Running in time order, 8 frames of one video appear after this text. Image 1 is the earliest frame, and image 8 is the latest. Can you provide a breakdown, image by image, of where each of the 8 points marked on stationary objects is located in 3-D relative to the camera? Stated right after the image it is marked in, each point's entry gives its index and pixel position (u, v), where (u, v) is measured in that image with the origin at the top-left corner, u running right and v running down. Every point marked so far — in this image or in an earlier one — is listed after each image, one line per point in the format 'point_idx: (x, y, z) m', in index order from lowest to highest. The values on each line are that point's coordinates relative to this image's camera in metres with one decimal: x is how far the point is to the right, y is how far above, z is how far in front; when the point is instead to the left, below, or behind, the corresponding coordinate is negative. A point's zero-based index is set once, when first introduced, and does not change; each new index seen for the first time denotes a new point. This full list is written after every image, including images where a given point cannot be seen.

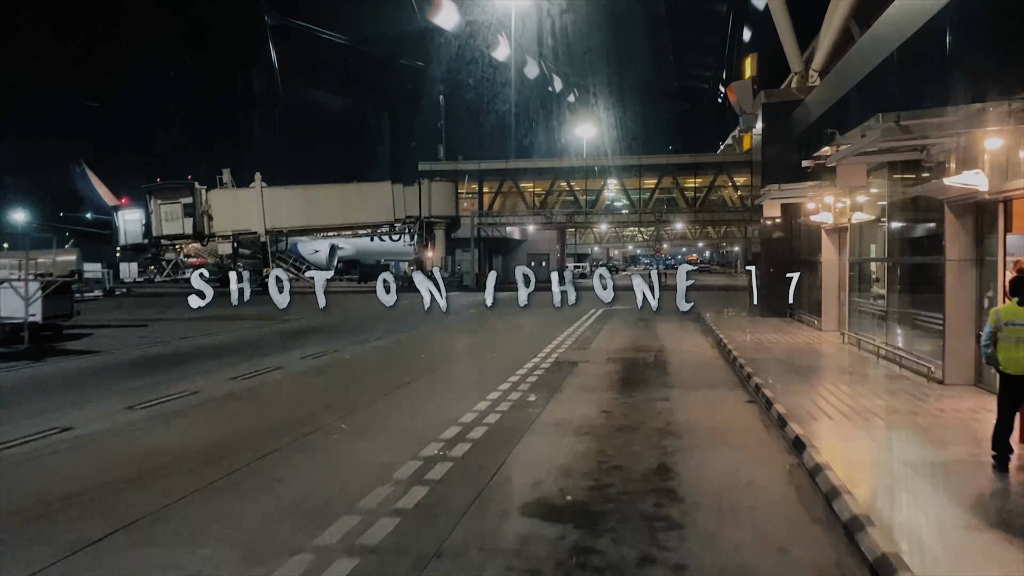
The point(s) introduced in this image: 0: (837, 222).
0: (+7.3, +1.5, +18.9) m
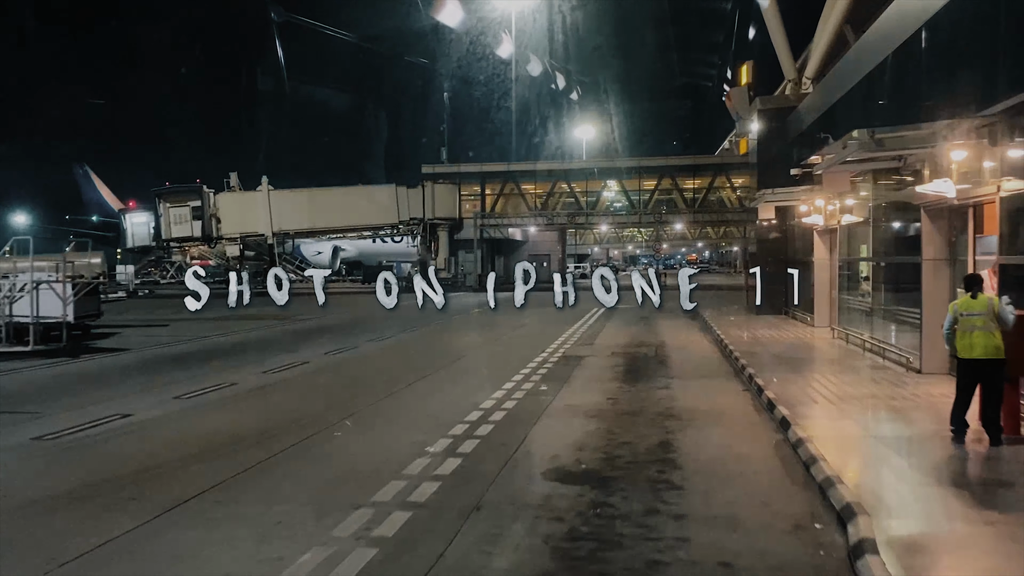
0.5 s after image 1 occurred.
0: (+7.5, +1.5, +20.0) m
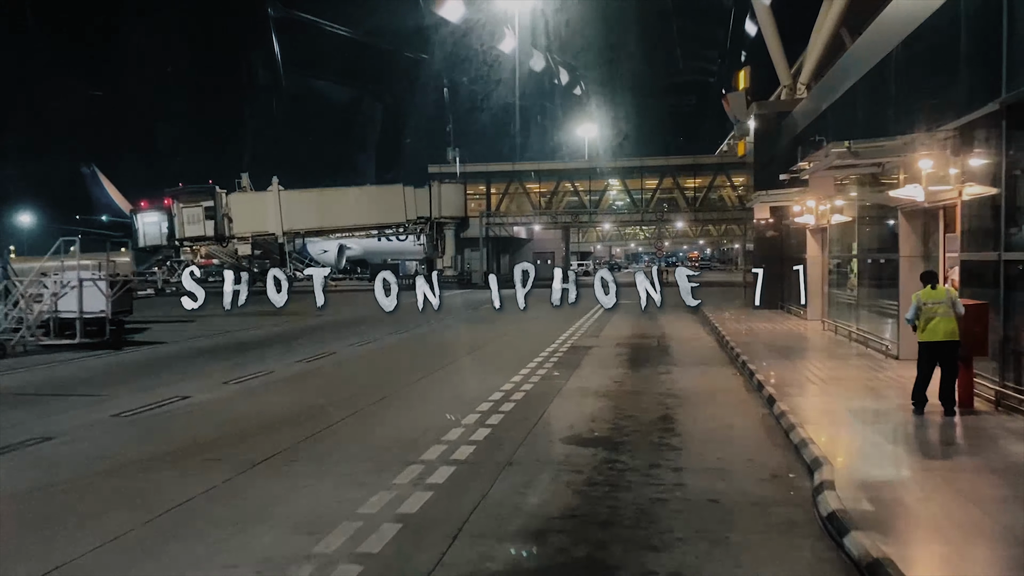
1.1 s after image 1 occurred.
0: (+7.8, +1.6, +21.3) m
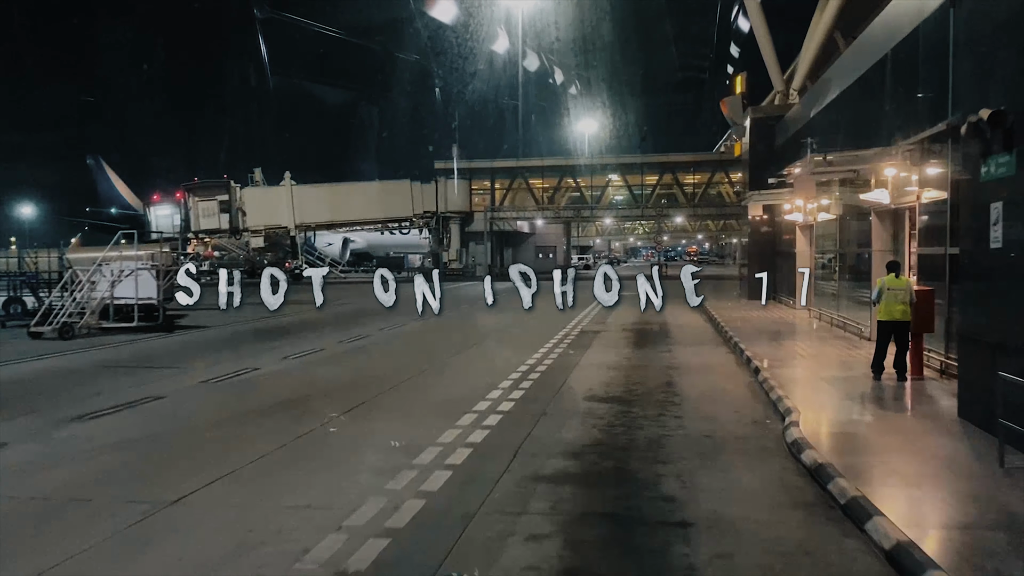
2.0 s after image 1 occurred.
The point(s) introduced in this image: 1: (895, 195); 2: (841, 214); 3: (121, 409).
0: (+8.2, +1.9, +23.4) m
1: (+6.8, +1.7, +14.8) m
2: (+7.7, +1.7, +19.6) m
3: (-5.1, -1.6, +11.1) m
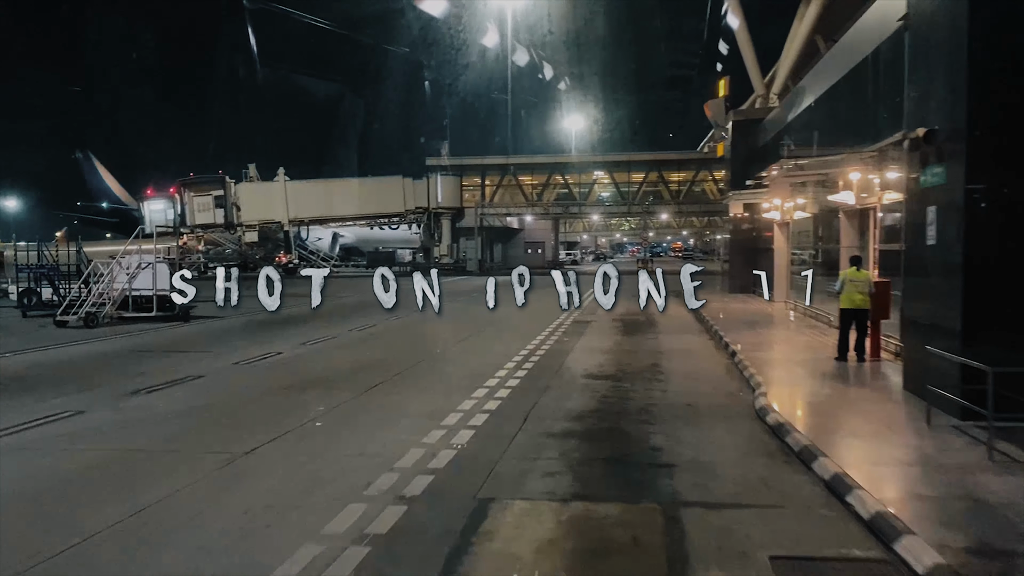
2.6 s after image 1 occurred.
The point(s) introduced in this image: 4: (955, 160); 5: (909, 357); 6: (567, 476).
0: (+8.1, +2.0, +24.9) m
1: (+6.8, +1.8, +16.4) m
2: (+7.6, +1.9, +21.2) m
3: (-5.0, -1.4, +12.4) m
4: (+4.8, +1.4, +9.0) m
5: (+4.9, -0.9, +10.3) m
6: (+0.5, -1.6, +7.1) m
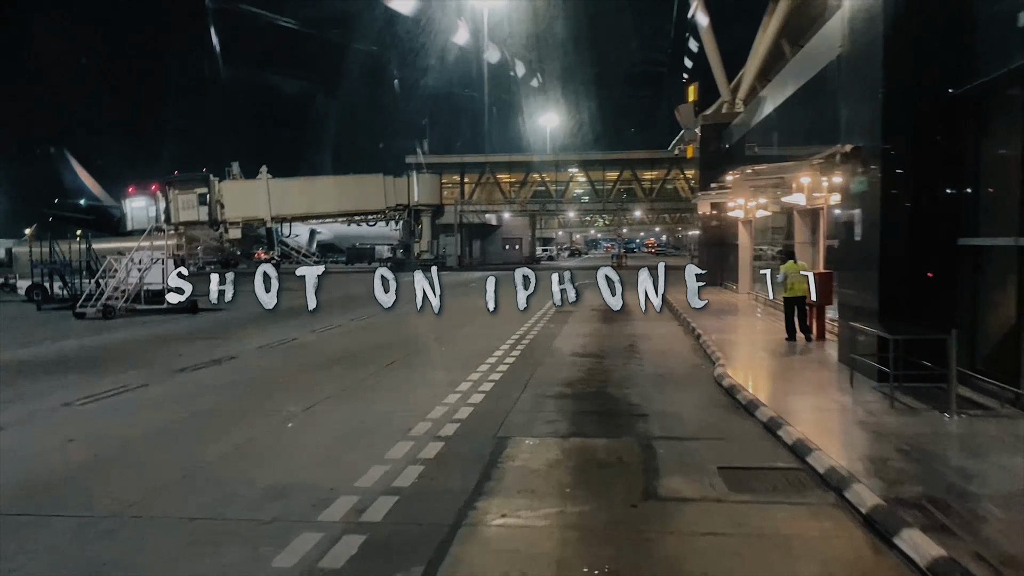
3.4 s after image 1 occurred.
0: (+7.6, +2.3, +27.1) m
1: (+6.6, +2.0, +18.5) m
2: (+7.3, +2.1, +23.3) m
3: (-5.1, -1.3, +14.2) m
4: (+4.8, +1.6, +11.0) m
5: (+4.9, -0.7, +12.4) m
6: (+0.6, -1.5, +9.1) m
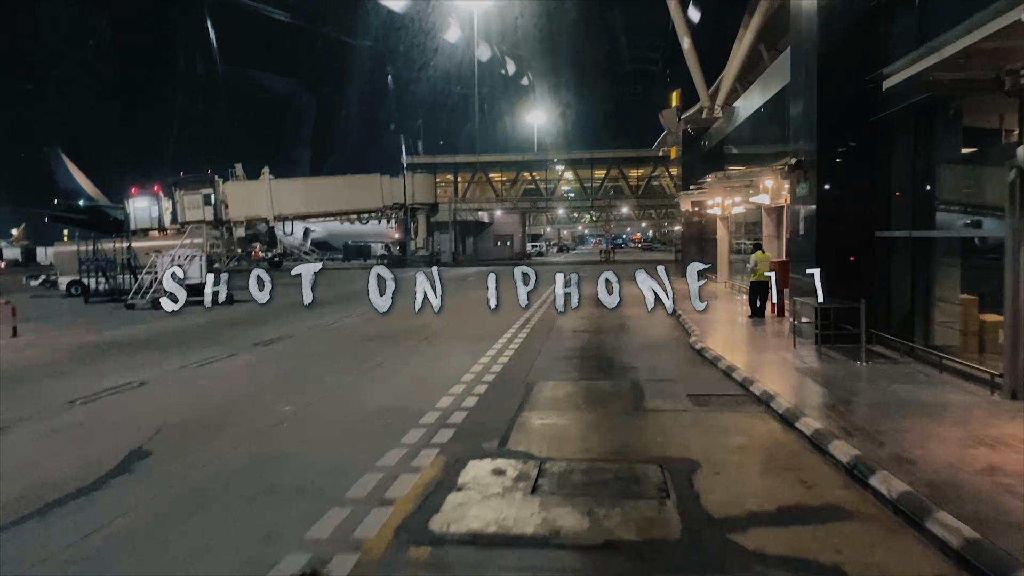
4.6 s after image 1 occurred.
0: (+7.6, +2.7, +30.1) m
1: (+6.8, +2.3, +21.5) m
2: (+7.3, +2.5, +26.4) m
3: (-4.8, -1.1, +17.1) m
4: (+5.1, +1.8, +14.1) m
5: (+5.2, -0.4, +15.5) m
6: (+0.9, -1.2, +12.0) m
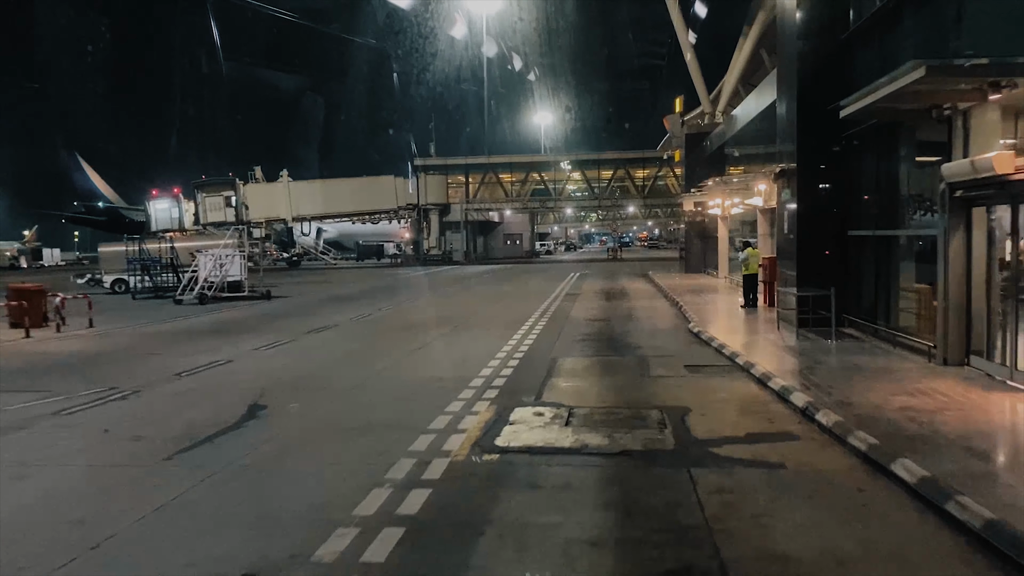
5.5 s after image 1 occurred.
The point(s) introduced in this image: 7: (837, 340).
0: (+8.2, +2.9, +32.3) m
1: (+7.2, +2.5, +23.7) m
2: (+7.9, +2.7, +28.5) m
3: (-4.4, -1.0, +19.4) m
4: (+5.5, +2.0, +16.3) m
5: (+5.7, -0.2, +17.7) m
6: (+1.3, -1.1, +14.3) m
7: (+5.4, -0.9, +13.9) m
